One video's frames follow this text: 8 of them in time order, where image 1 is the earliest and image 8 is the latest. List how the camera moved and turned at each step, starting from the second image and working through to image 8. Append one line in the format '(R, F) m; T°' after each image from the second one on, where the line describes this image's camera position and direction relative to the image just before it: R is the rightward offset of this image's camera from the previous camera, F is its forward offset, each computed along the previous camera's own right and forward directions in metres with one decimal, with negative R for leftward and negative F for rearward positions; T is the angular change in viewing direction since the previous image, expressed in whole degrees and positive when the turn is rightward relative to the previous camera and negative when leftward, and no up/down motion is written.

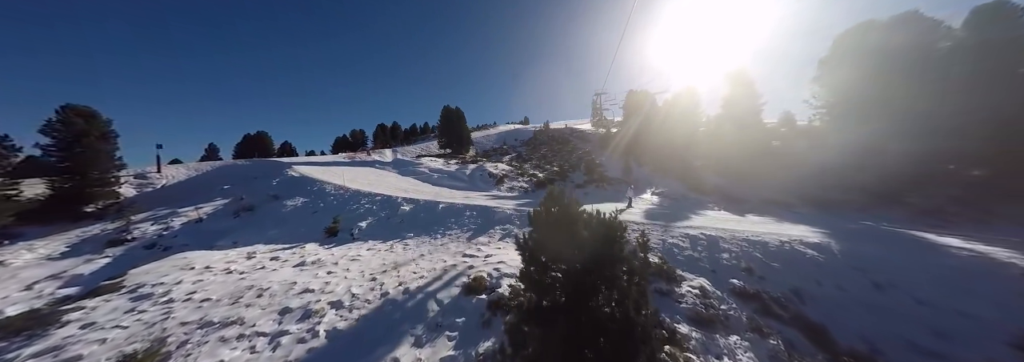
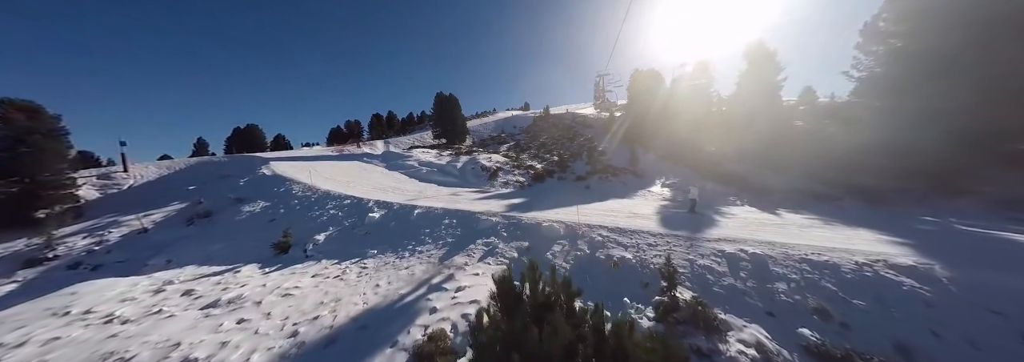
(+0.6, +2.3) m; 0°
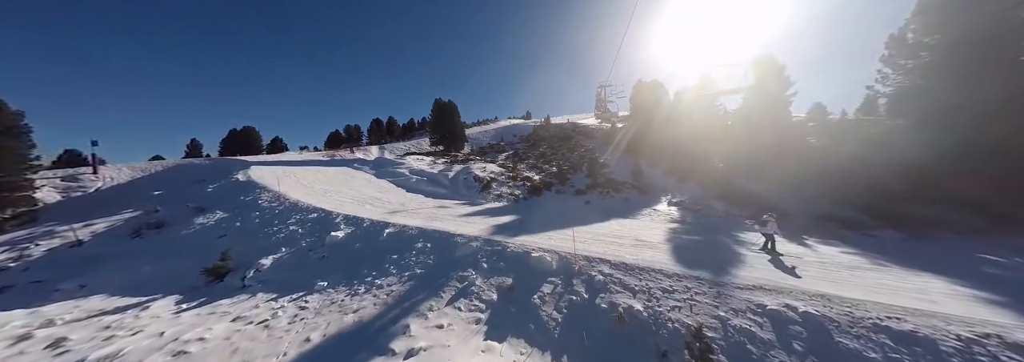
(+0.5, +1.7) m; 0°
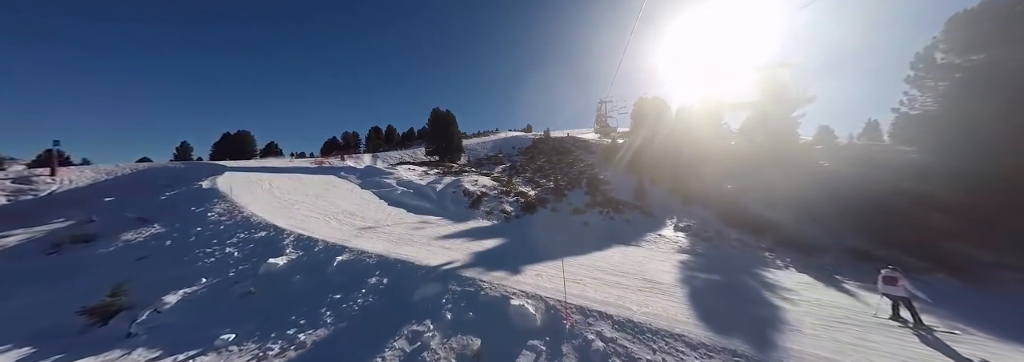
(+0.5, +1.8) m; 0°
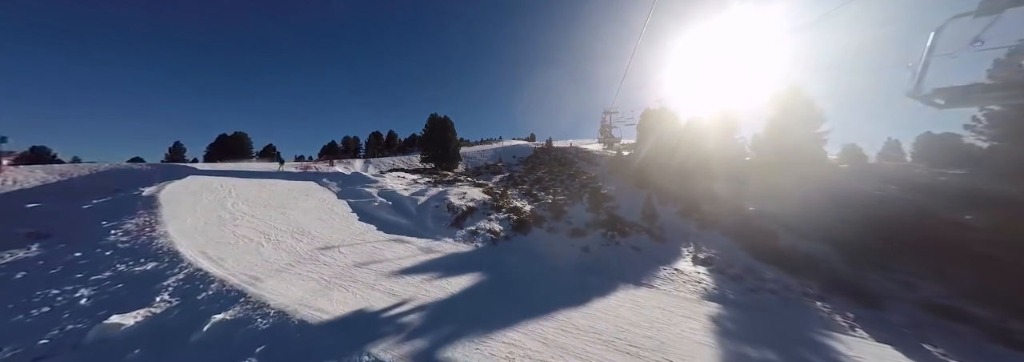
(+0.8, +2.8) m; -1°
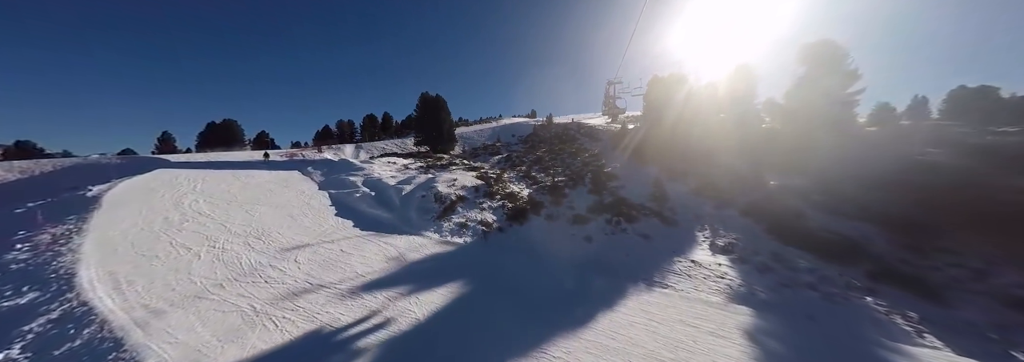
(+0.6, +2.1) m; -1°
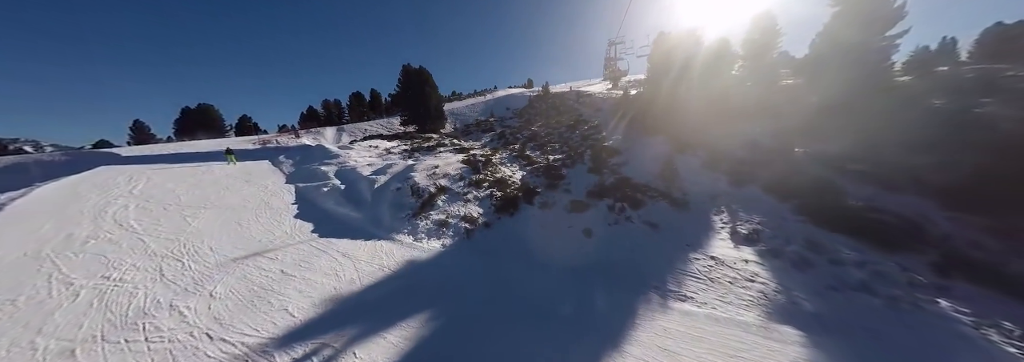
(+0.7, +2.4) m; 0°
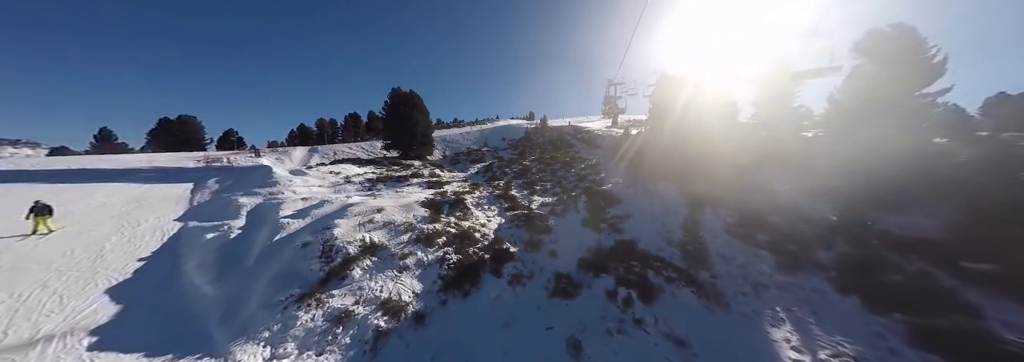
(+1.5, +4.6) m; 0°
